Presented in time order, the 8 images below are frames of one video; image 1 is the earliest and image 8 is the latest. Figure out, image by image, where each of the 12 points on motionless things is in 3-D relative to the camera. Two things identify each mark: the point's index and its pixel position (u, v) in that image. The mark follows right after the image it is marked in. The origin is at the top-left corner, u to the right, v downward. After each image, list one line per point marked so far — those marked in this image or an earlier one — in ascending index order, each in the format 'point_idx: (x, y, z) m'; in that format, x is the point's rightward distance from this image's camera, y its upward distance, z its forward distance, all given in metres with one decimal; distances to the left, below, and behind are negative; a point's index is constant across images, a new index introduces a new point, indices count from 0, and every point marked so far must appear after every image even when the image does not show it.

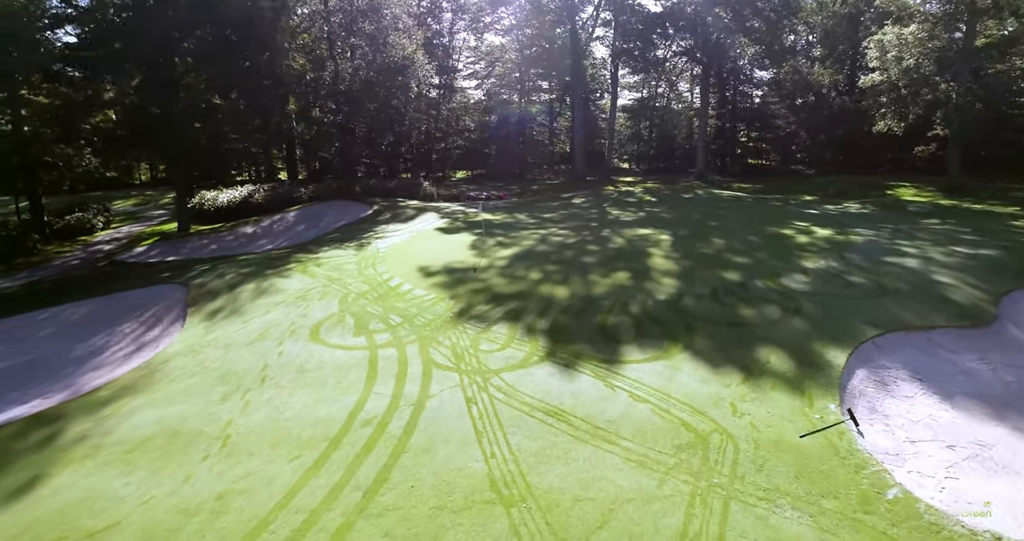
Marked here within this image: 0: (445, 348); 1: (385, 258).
0: (-0.6, -0.7, +6.3) m
1: (-1.8, +0.2, +10.0) m
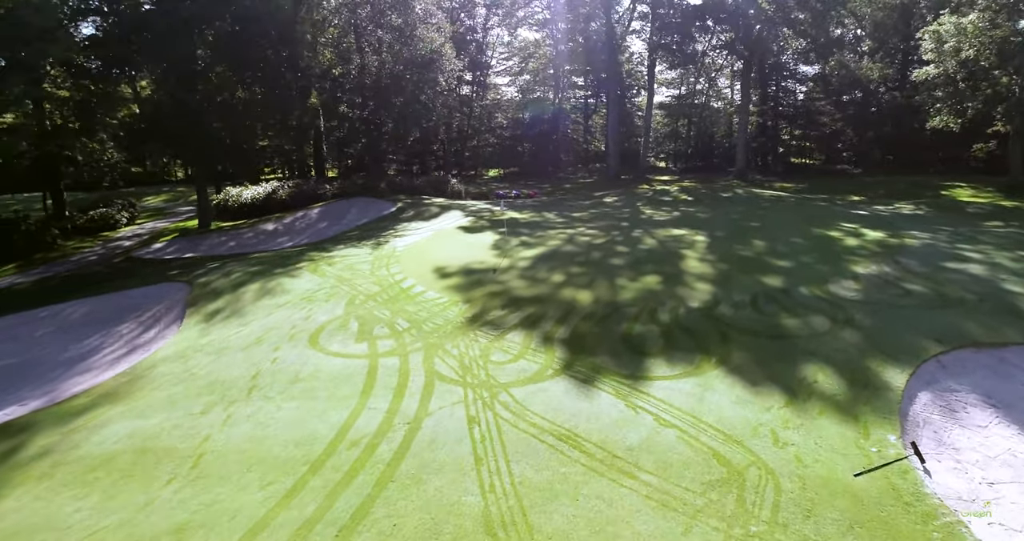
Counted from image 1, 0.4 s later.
0: (-0.5, -0.7, +5.7) m
1: (-1.5, +0.2, +9.4) m
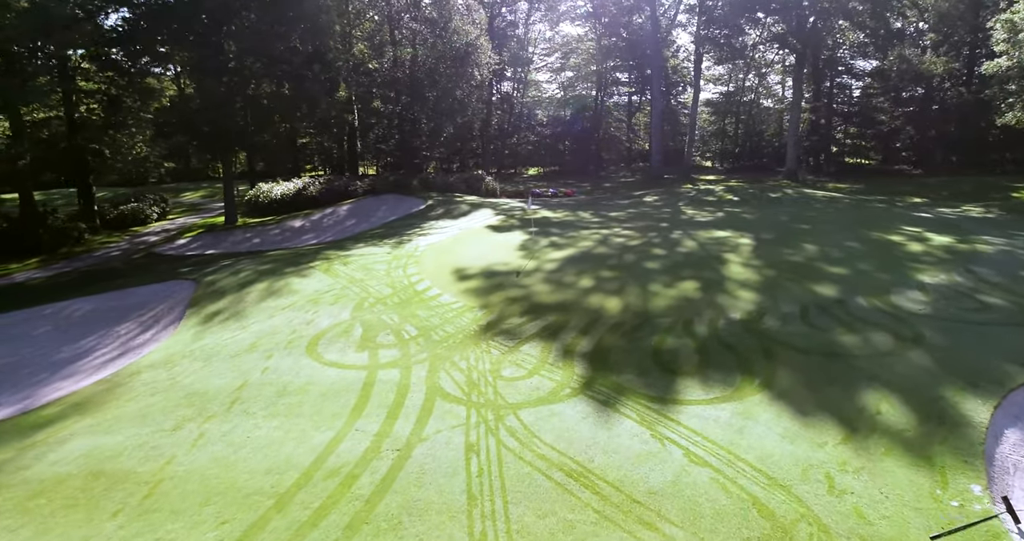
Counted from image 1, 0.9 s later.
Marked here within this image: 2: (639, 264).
0: (-0.4, -0.7, +5.1) m
1: (-1.1, +0.2, +8.9) m
2: (+1.5, +0.1, +8.3) m
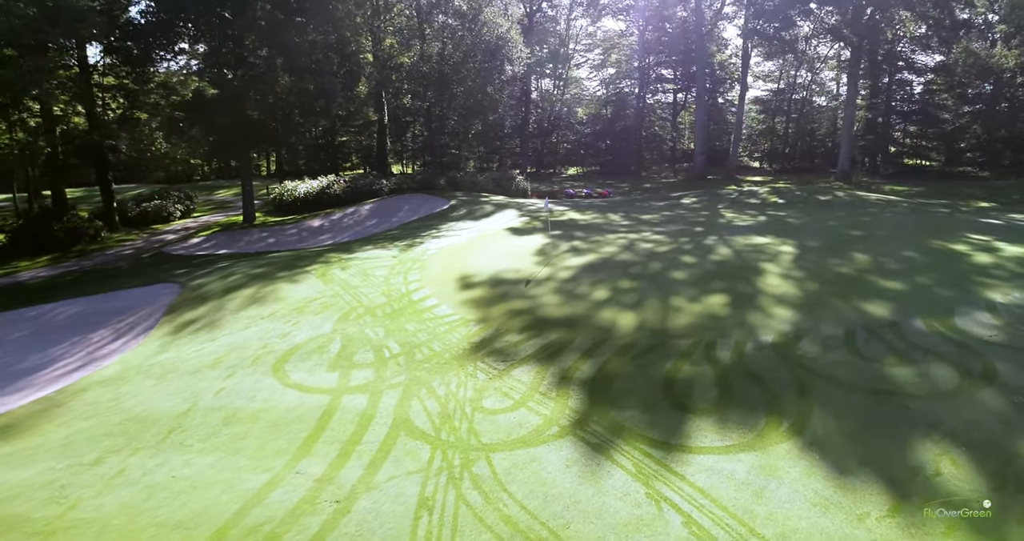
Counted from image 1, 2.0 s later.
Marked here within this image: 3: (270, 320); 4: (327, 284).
0: (-0.5, -0.8, +4.4) m
1: (-1.0, +0.1, +8.2) m
2: (+1.6, 0.0, +7.4) m
3: (-2.1, -0.4, +6.1) m
4: (-1.9, -0.1, +7.2) m
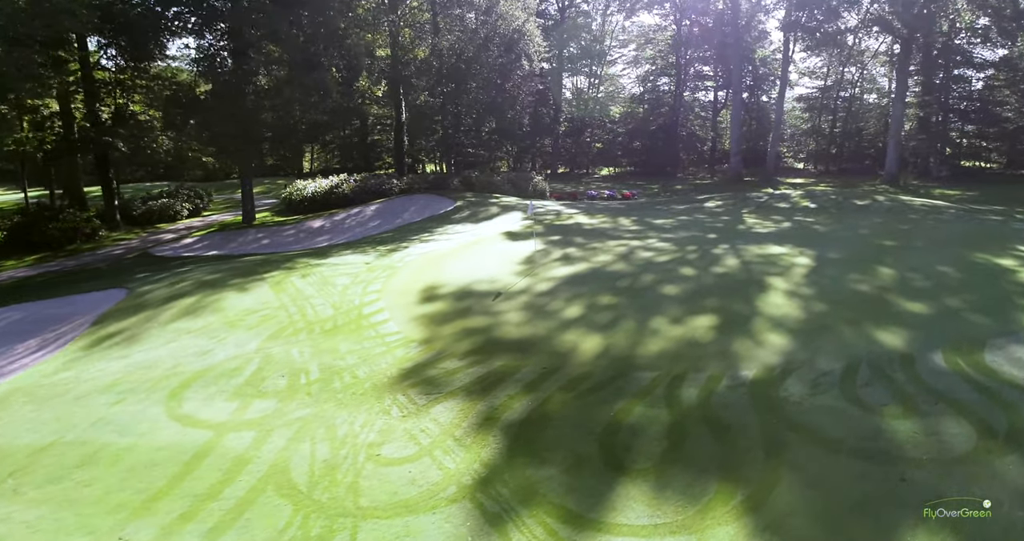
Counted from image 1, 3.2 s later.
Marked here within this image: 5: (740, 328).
0: (-1.0, -0.9, +3.7) m
1: (-1.2, 0.0, +7.5) m
2: (+1.3, -0.2, +6.6) m
3: (-2.4, -0.5, +5.5) m
4: (-2.1, -0.2, +6.5) m
5: (+1.7, -0.4, +5.3) m
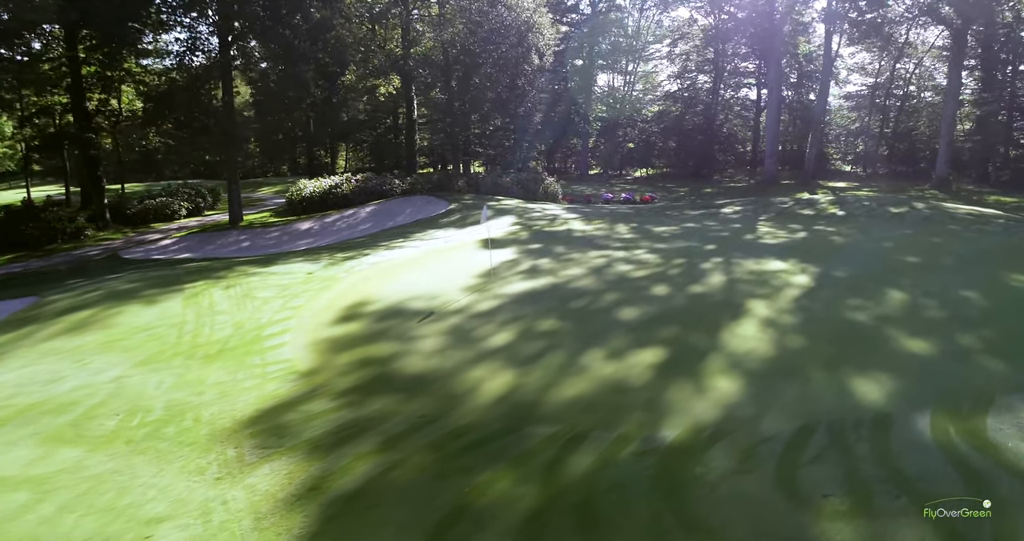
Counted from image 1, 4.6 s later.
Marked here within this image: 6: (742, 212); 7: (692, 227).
0: (-1.7, -1.0, +2.9) m
1: (-1.6, -0.1, +6.7) m
2: (+0.8, -0.3, +5.6) m
3: (-3.0, -0.6, +4.8) m
4: (-2.7, -0.3, +5.8) m
5: (+1.1, -0.6, +4.3) m
6: (+3.8, +1.0, +11.9) m
7: (+2.6, +0.6, +10.2) m
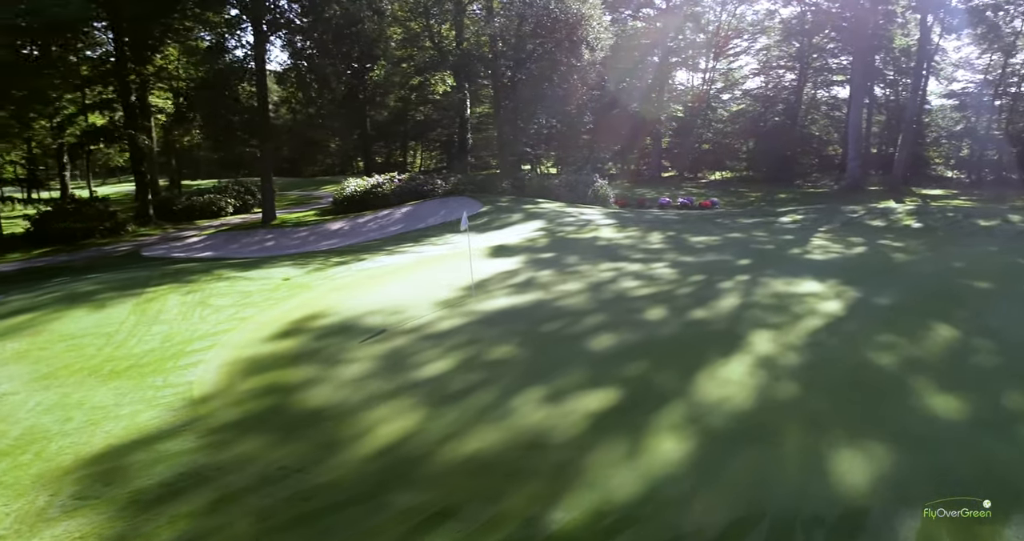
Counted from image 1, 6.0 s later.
0: (-2.3, -1.1, +2.4) m
1: (-1.8, -0.2, +6.2) m
2: (+0.5, -0.5, +4.8) m
3: (-3.4, -0.6, +4.5) m
4: (-2.9, -0.3, +5.5) m
5: (+0.6, -0.7, +3.5) m
6: (+4.3, +0.7, +10.7) m
7: (+2.9, +0.4, +9.1) m
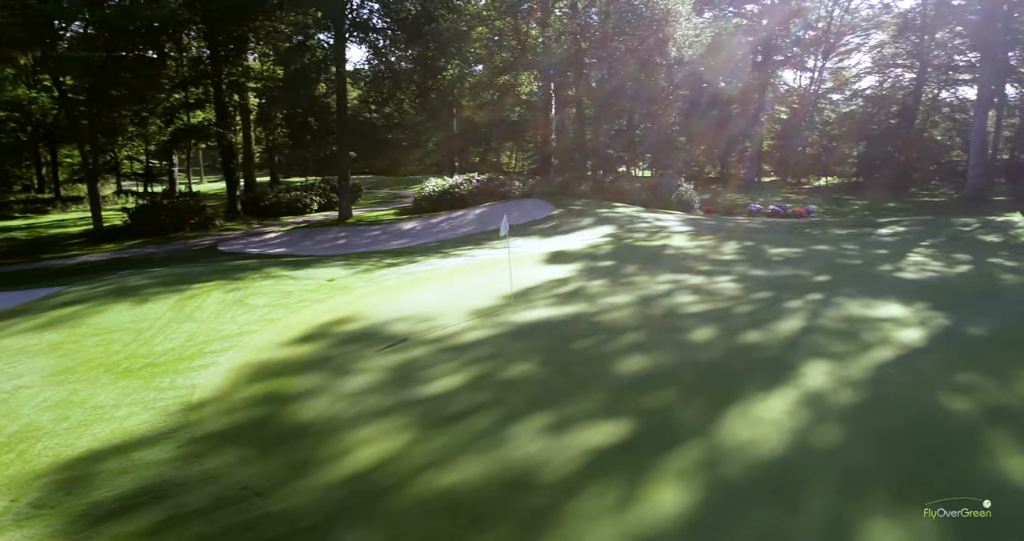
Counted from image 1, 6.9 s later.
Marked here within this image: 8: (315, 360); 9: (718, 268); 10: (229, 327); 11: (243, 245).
0: (-2.5, -1.1, +2.4) m
1: (-1.4, -0.2, +6.1) m
2: (+0.6, -0.5, +4.4) m
3: (-3.3, -0.5, +4.6) m
4: (-2.6, -0.3, +5.5) m
5: (+0.6, -0.8, +3.1) m
6: (+5.3, +0.5, +9.7) m
7: (+3.6, +0.2, +8.3) m
8: (-1.2, -0.5, +4.5) m
9: (+2.1, 0.0, +7.2) m
10: (-2.0, -0.4, +5.1) m
11: (-4.0, +0.4, +10.8) m
